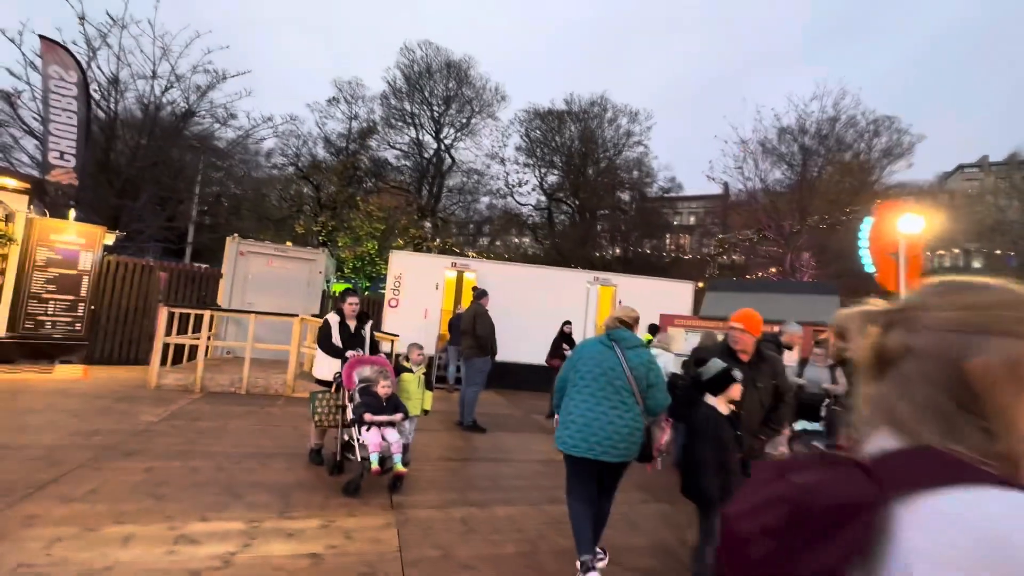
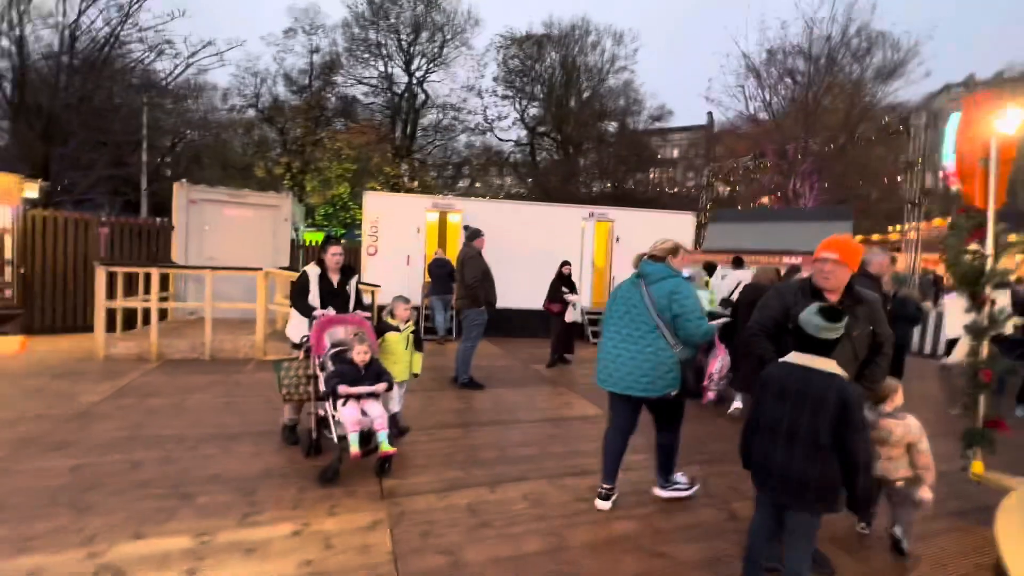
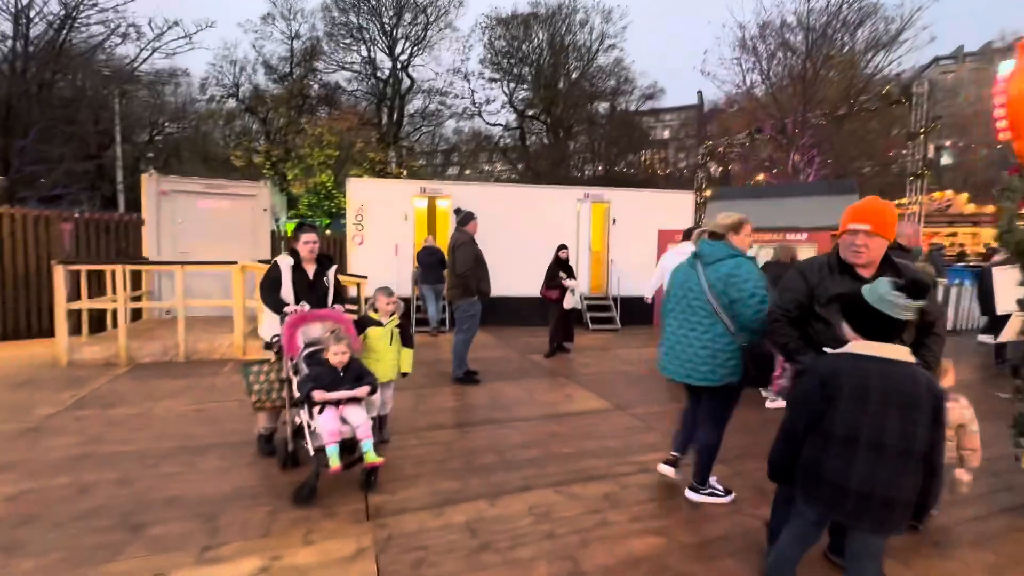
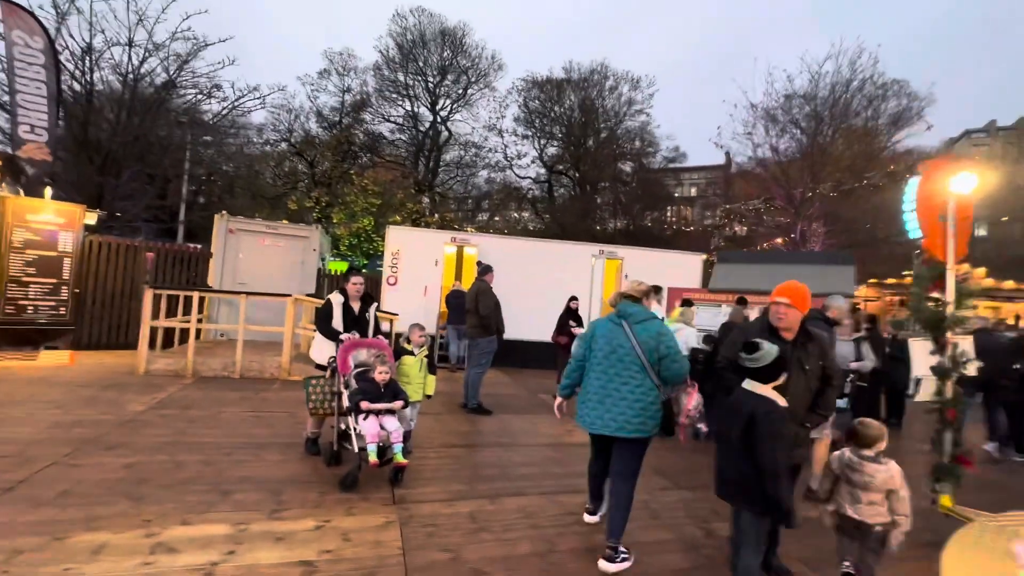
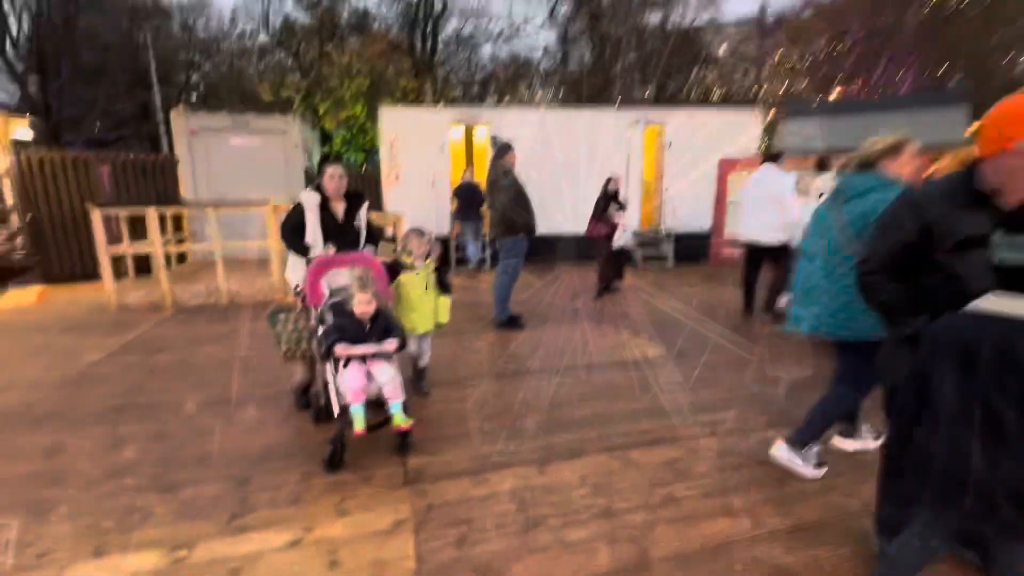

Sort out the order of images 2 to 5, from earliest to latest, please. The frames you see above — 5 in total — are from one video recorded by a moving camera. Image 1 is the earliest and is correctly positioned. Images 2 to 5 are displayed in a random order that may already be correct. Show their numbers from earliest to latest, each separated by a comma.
4, 2, 3, 5
